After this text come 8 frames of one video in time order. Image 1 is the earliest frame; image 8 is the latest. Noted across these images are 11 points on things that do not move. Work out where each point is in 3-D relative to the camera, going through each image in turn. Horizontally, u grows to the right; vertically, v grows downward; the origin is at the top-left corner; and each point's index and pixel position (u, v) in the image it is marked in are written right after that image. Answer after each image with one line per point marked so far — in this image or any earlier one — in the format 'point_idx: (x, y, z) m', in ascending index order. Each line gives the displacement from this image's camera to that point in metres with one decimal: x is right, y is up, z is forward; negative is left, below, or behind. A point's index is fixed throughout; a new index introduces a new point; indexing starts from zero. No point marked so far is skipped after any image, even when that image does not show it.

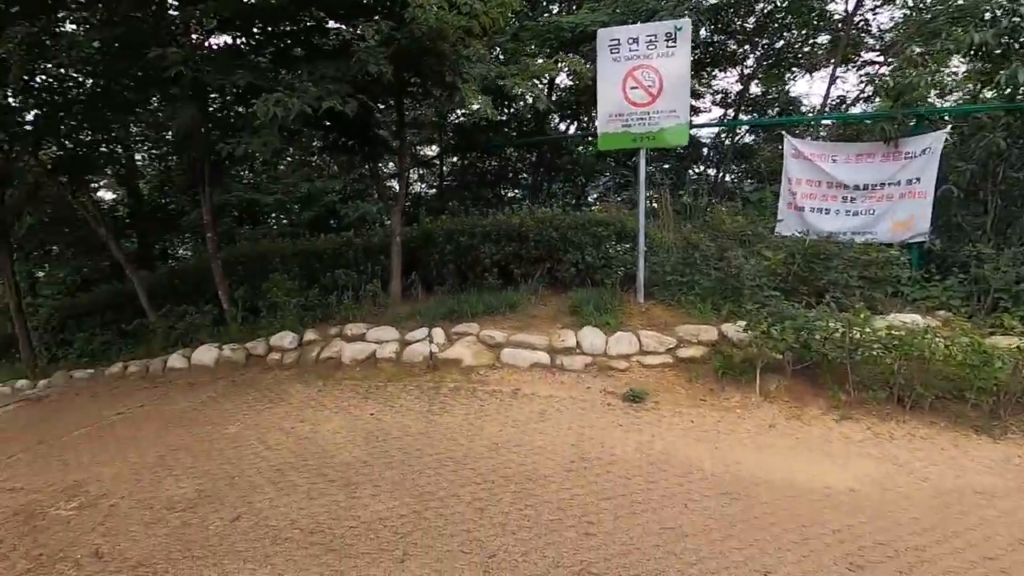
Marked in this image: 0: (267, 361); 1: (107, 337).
0: (-1.9, -0.6, +4.1) m
1: (-4.7, -0.6, +6.2) m
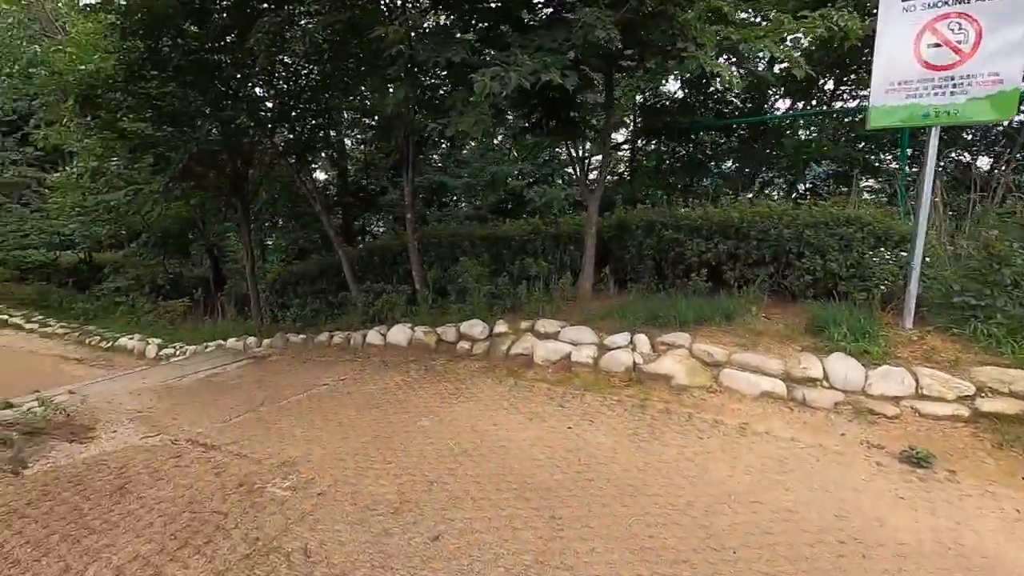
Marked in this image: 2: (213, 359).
0: (-0.4, -0.5, +4.0) m
1: (-2.5, -0.2, +6.8) m
2: (-2.9, -0.7, +5.1) m
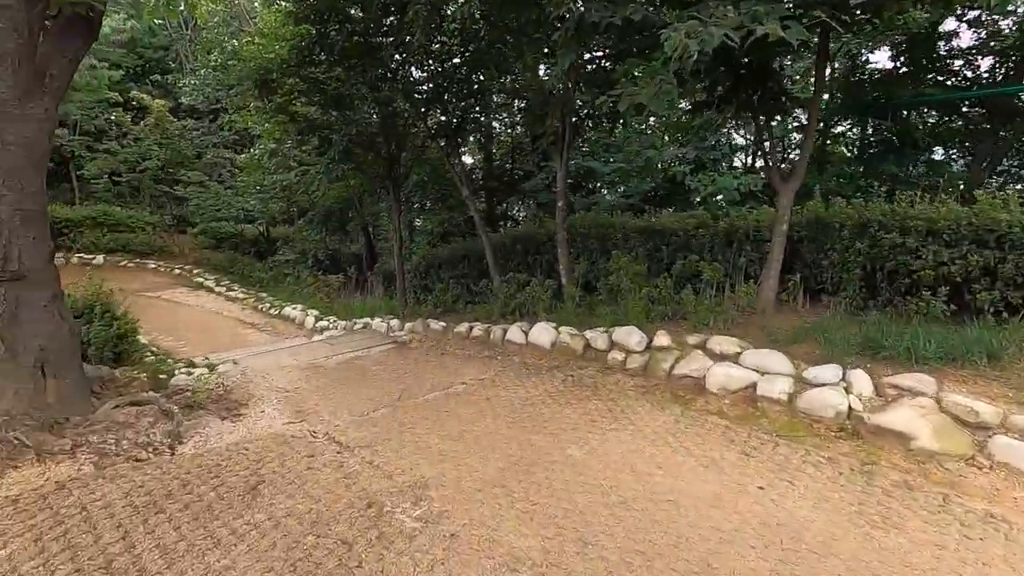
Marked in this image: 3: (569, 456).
0: (+0.6, -0.5, +3.5) m
1: (-0.7, -0.1, +6.7) m
2: (-1.5, -0.5, +5.2) m
3: (+0.3, -0.8, +2.4) m
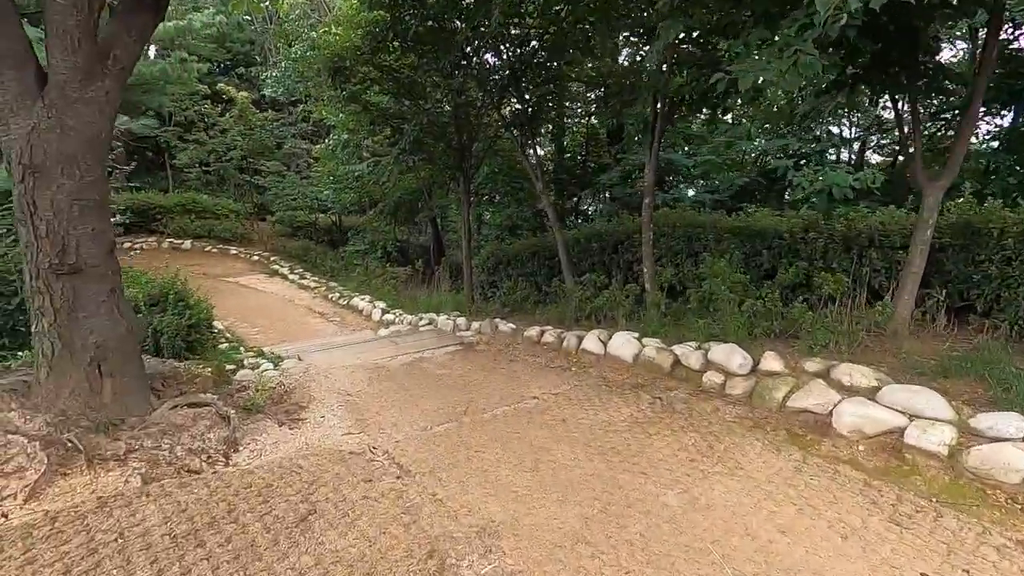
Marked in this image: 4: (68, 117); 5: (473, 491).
0: (+1.1, -0.5, +3.0) m
1: (+0.2, 0.0, +6.4) m
2: (-0.8, -0.5, +4.9) m
3: (+0.6, -0.8, +2.0) m
4: (-1.8, +0.7, +2.2) m
5: (-0.2, -0.8, +2.1) m
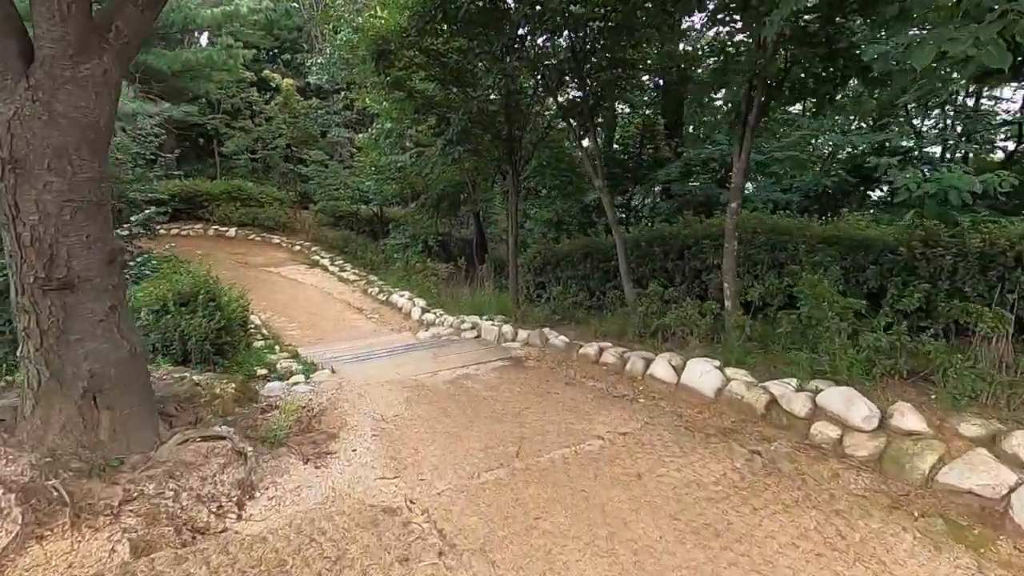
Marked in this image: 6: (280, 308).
0: (+1.4, -0.7, +2.4) m
1: (+0.7, -0.1, +5.9) m
2: (-0.4, -0.5, +4.5) m
3: (+0.8, -1.0, +1.5) m
4: (-1.5, +0.6, +1.8) m
5: (+0.1, -0.9, +1.6) m
6: (-3.6, -0.3, +8.4) m
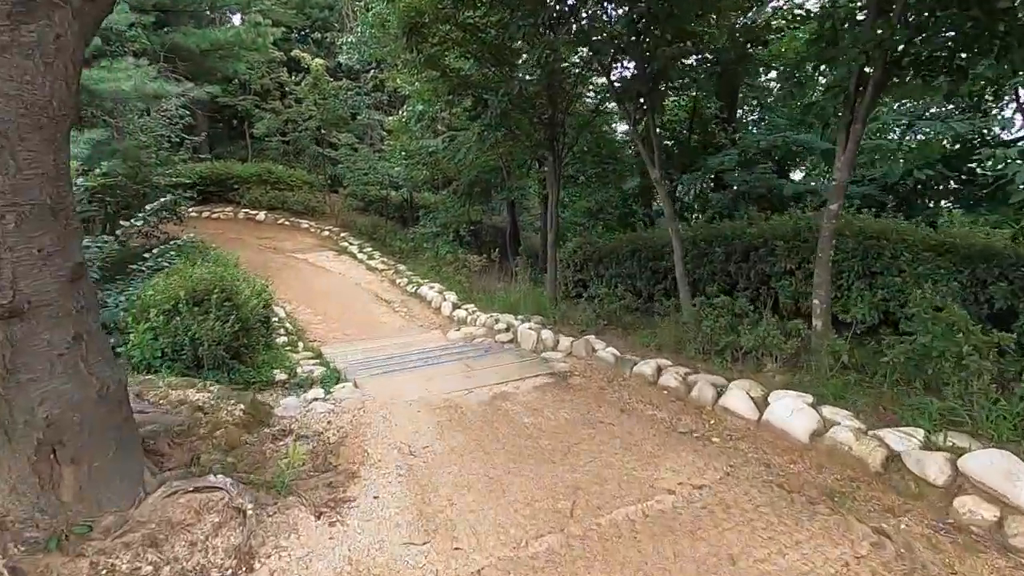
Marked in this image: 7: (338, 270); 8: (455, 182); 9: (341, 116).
0: (+1.6, -0.8, +1.9) m
1: (+1.1, -0.1, +5.3) m
2: (-0.1, -0.5, +4.0) m
3: (+0.9, -1.1, +1.0) m
4: (-1.3, +0.5, +1.4) m
5: (+0.2, -1.0, +1.2) m
6: (-3.1, -0.2, +8.0) m
7: (-3.2, +0.3, +9.8) m
8: (-1.0, +1.9, +9.7) m
9: (-4.2, +4.2, +13.0) m
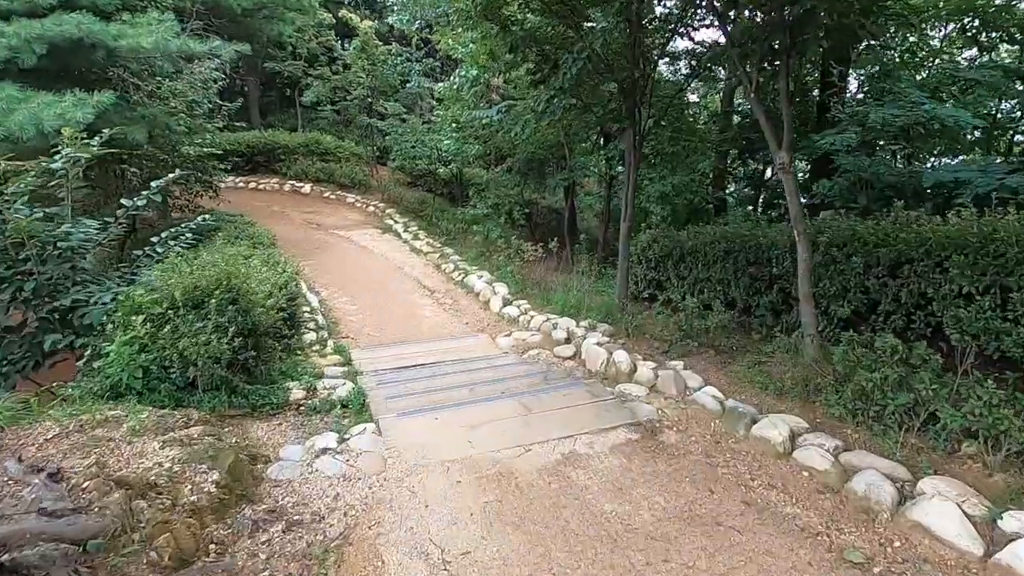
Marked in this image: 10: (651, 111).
0: (+1.8, -1.0, +0.9) m
1: (+1.6, -0.2, +4.3) m
2: (+0.3, -0.6, +3.1) m
3: (+1.1, -1.4, 0.0) m
4: (-1.1, +0.4, +0.5) m
5: (+0.4, -1.3, +0.3) m
6: (-2.3, +0.1, +7.4) m
7: (-2.2, +0.6, +9.0) m
8: (0.0, +2.1, +8.8) m
9: (-2.8, +4.7, +12.2) m
10: (+1.4, +1.8, +5.3) m
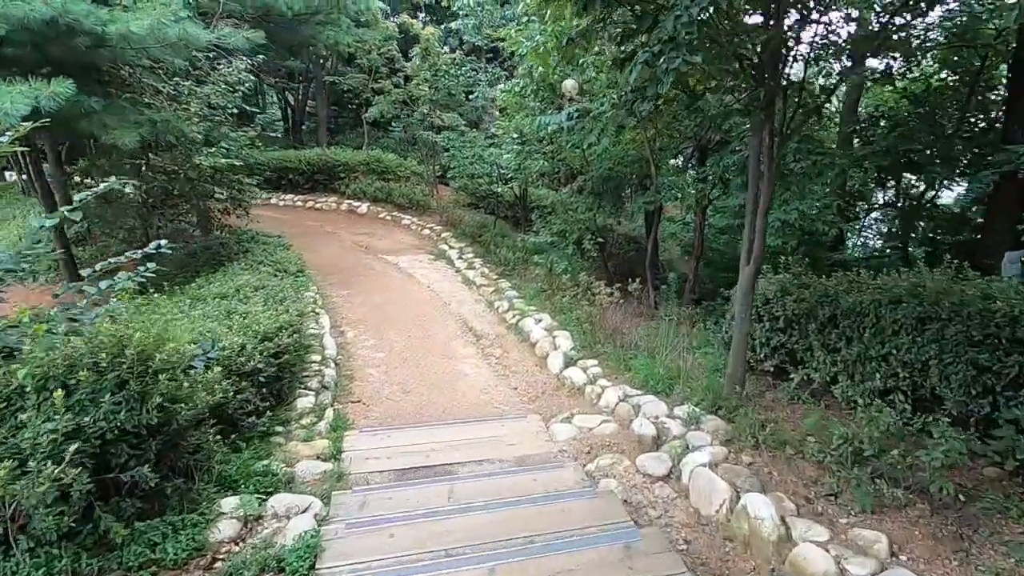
0: (+1.6, -1.3, -0.9) m
1: (+2.0, -0.7, +2.6) m
2: (+0.5, -1.0, +1.6) m
3: (+0.8, -1.6, -1.6) m
4: (-1.2, +0.2, -0.8) m
5: (+0.1, -1.5, -1.3) m
6: (-1.6, -0.4, +6.1) m
7: (-1.2, +0.1, +7.8) m
8: (+0.9, +1.5, +7.3) m
9: (-1.2, +4.0, +11.1) m
10: (+1.9, +1.3, +3.7) m
